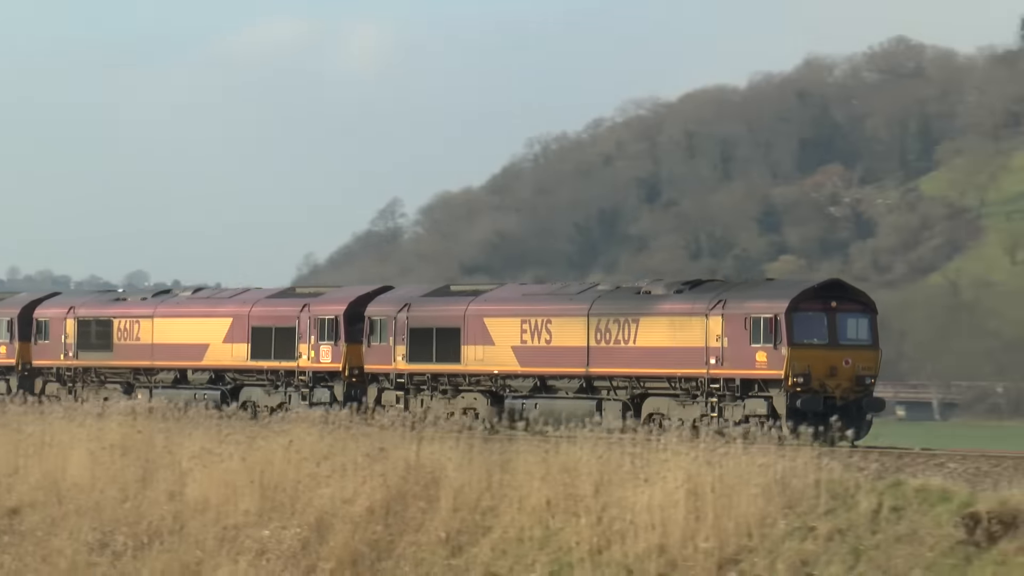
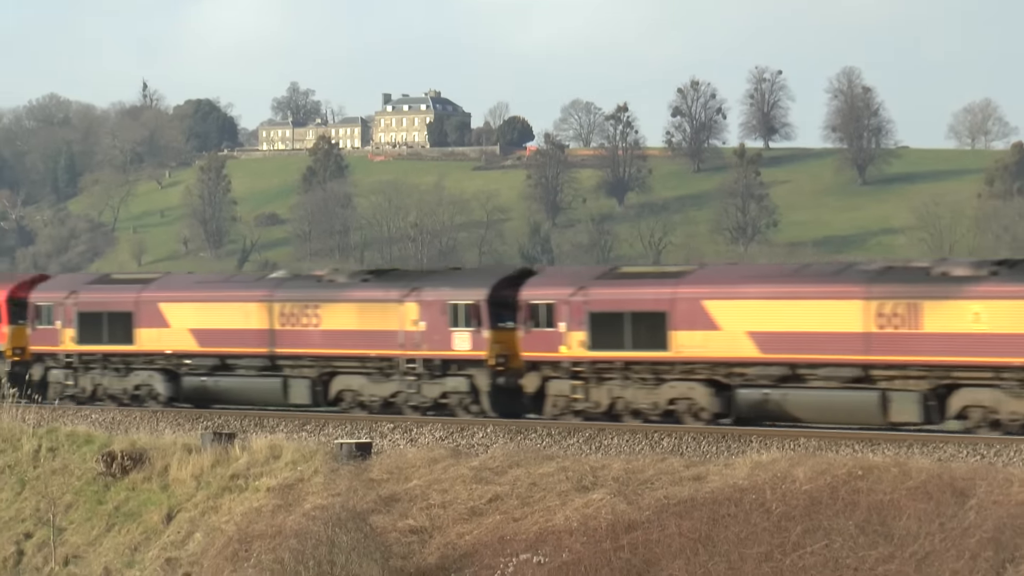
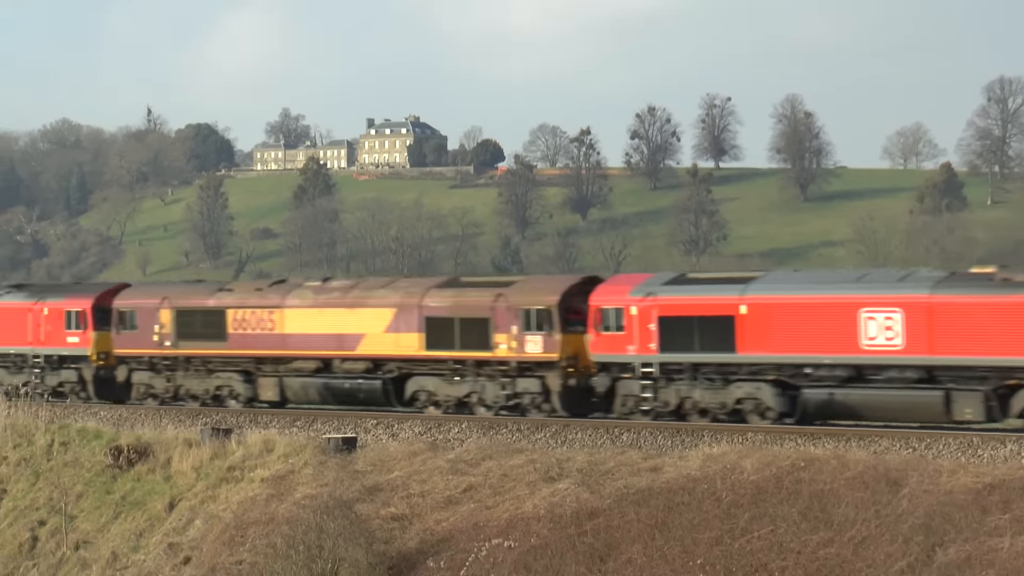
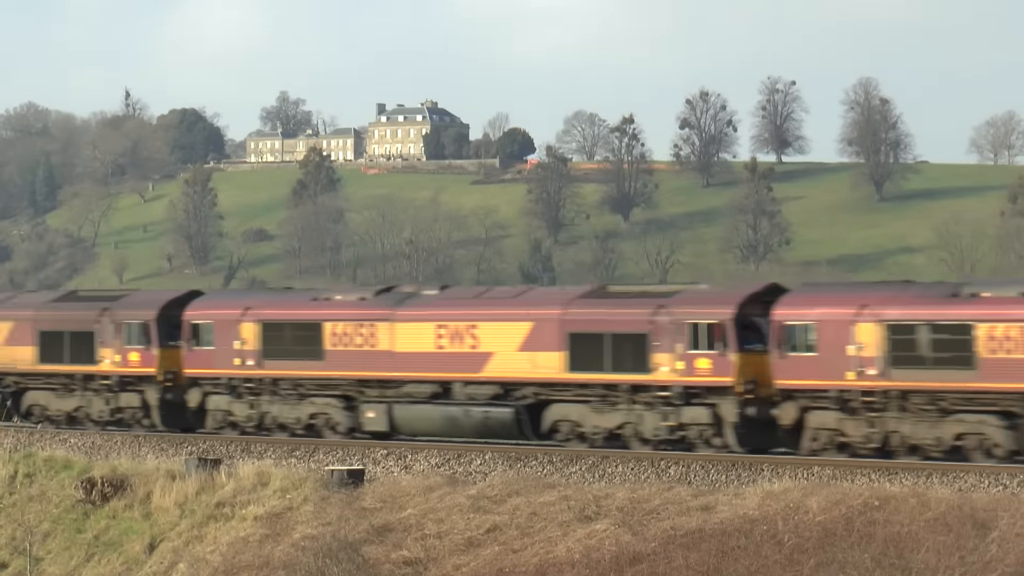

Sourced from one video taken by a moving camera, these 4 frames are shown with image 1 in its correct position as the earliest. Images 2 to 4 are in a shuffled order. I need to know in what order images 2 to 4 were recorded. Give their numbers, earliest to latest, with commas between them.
4, 2, 3
